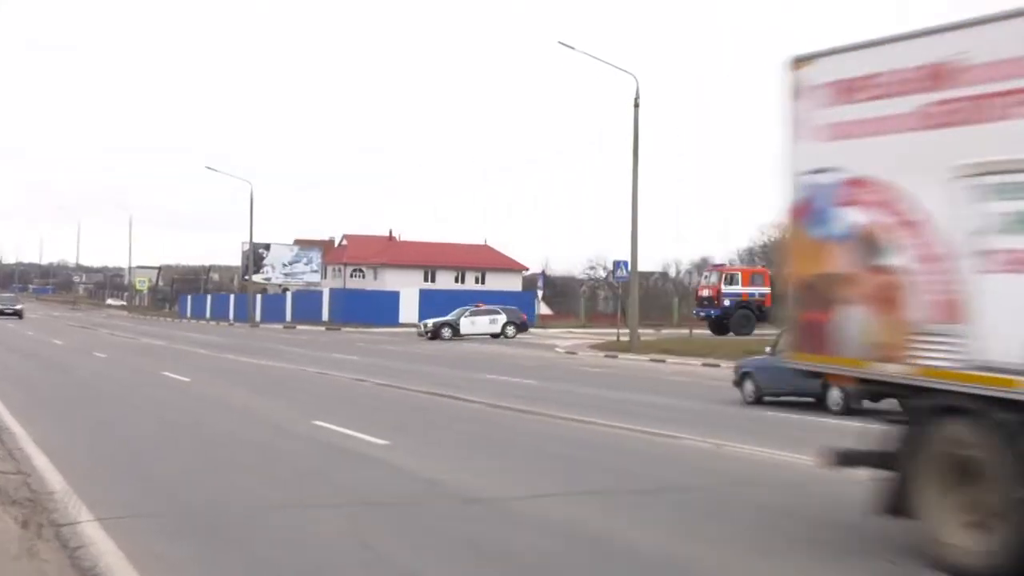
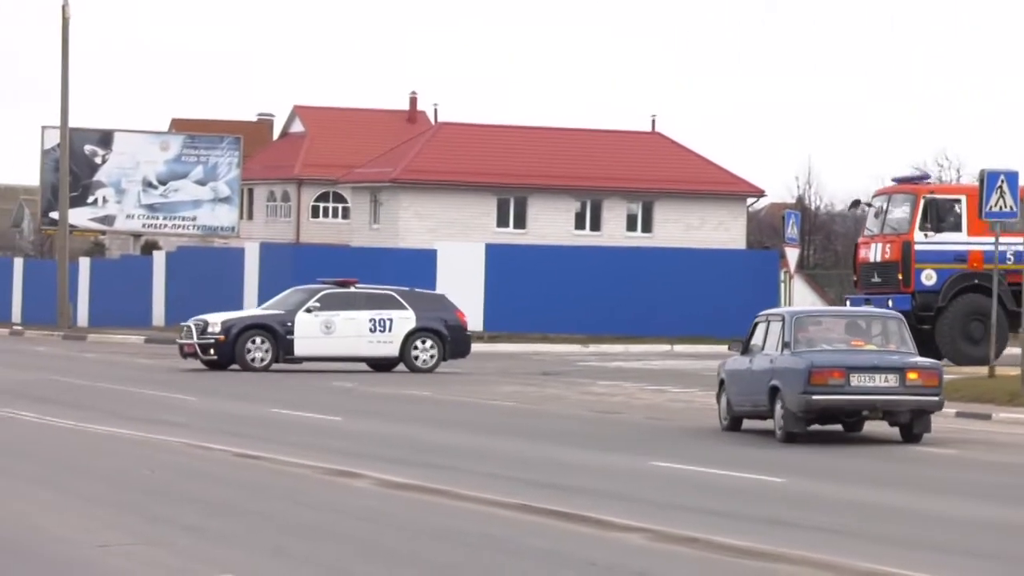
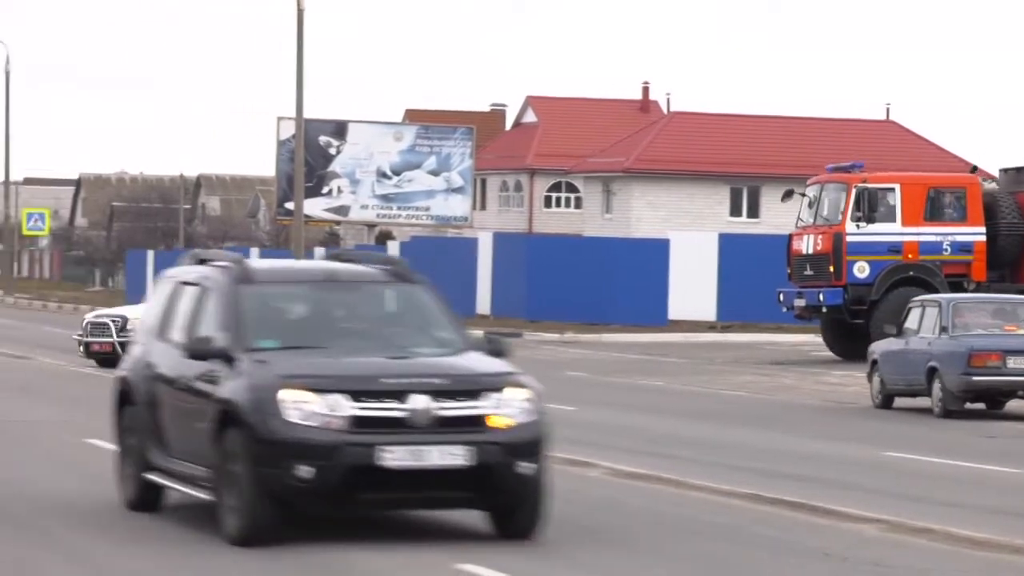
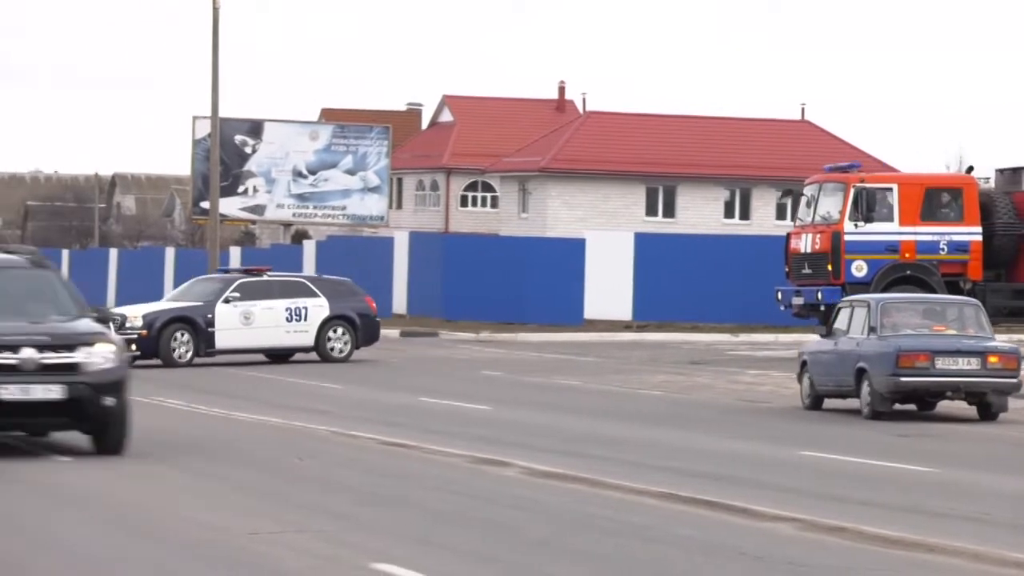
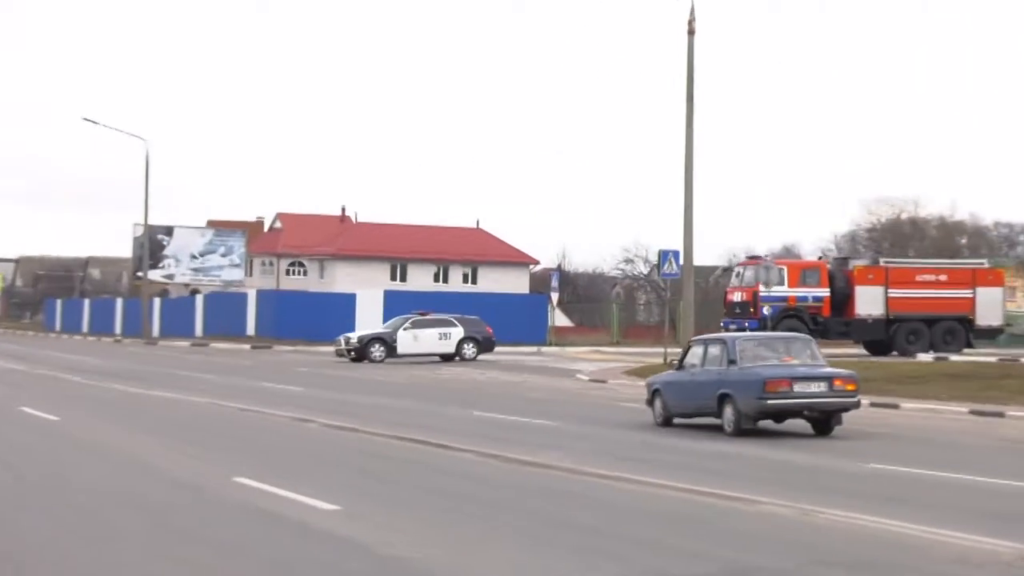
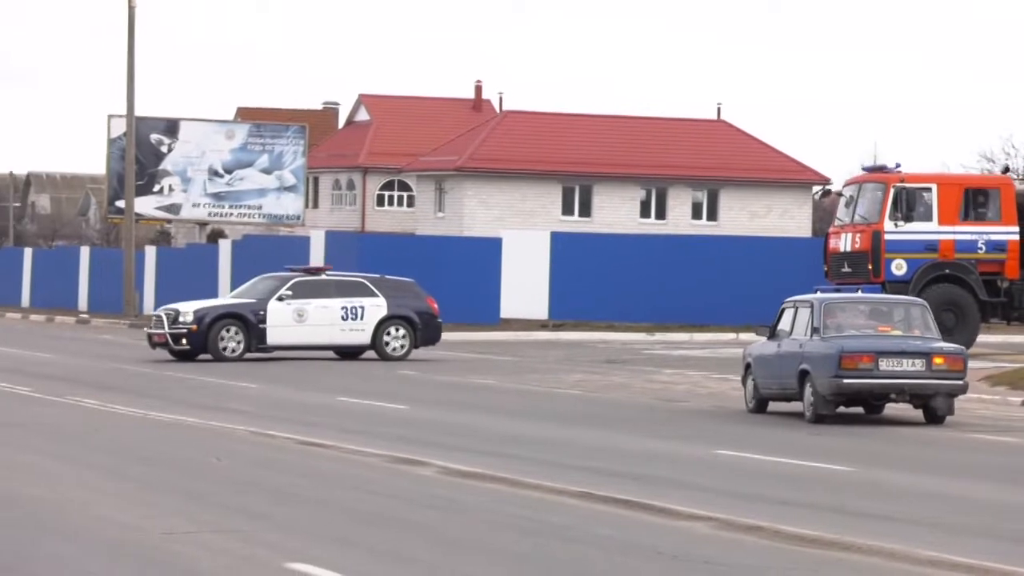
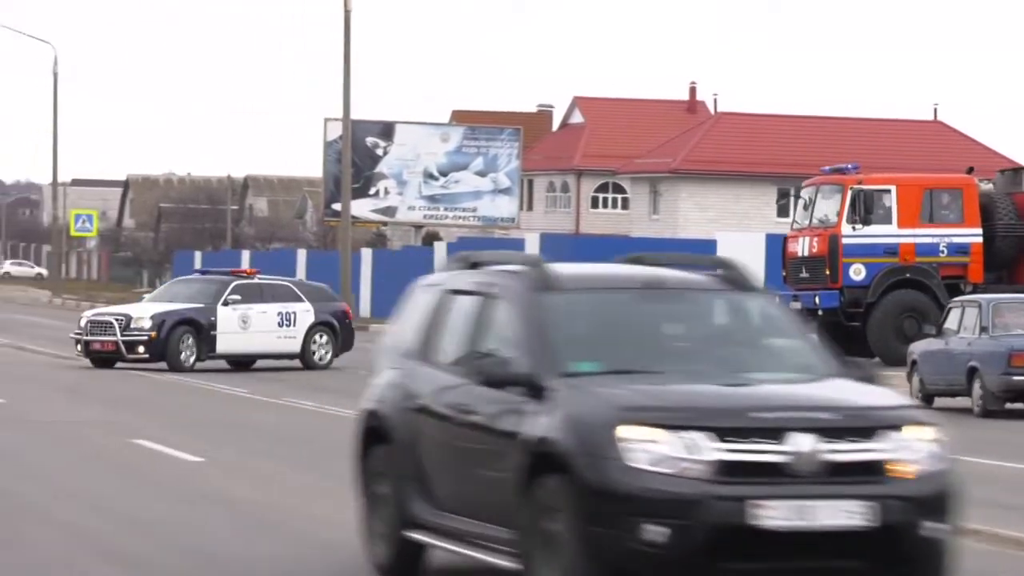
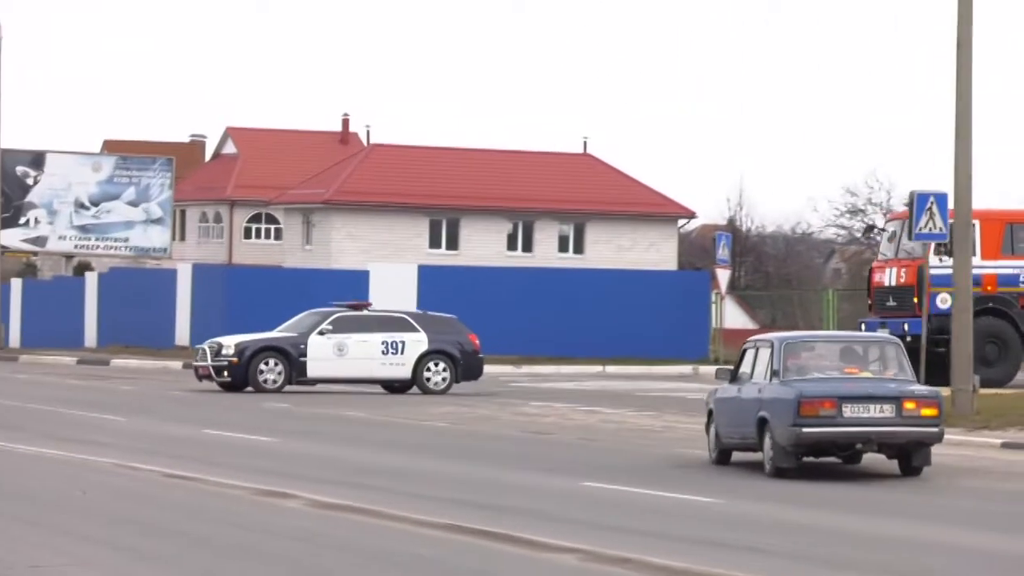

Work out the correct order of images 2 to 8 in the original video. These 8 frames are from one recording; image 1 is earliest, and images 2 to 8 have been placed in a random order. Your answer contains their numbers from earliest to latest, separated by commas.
5, 8, 2, 6, 4, 3, 7
